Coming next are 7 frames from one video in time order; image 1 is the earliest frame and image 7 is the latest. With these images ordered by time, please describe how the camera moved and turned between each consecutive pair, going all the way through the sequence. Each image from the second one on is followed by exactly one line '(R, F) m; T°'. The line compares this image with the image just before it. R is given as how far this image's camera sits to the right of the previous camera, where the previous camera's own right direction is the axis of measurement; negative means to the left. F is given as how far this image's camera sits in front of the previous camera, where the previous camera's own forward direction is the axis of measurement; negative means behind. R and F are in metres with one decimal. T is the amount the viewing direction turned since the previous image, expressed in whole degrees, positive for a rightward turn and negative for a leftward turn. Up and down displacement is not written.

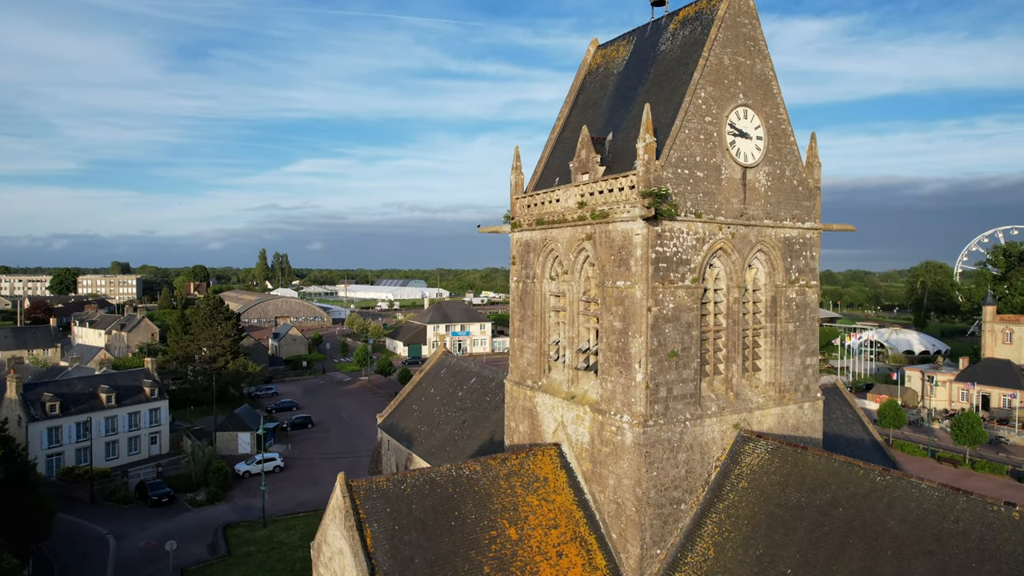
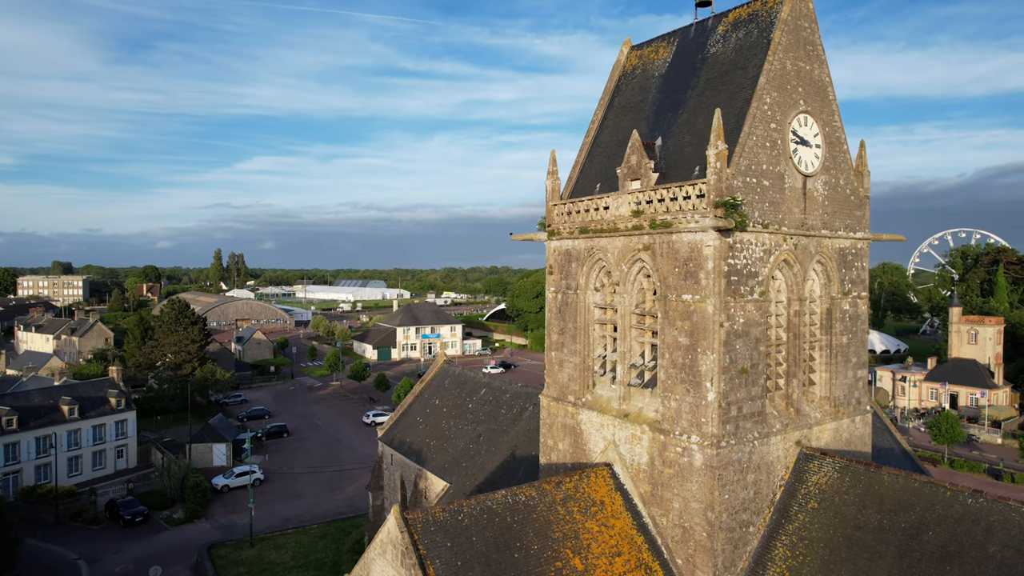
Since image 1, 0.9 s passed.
(-1.7, +0.8) m; +4°
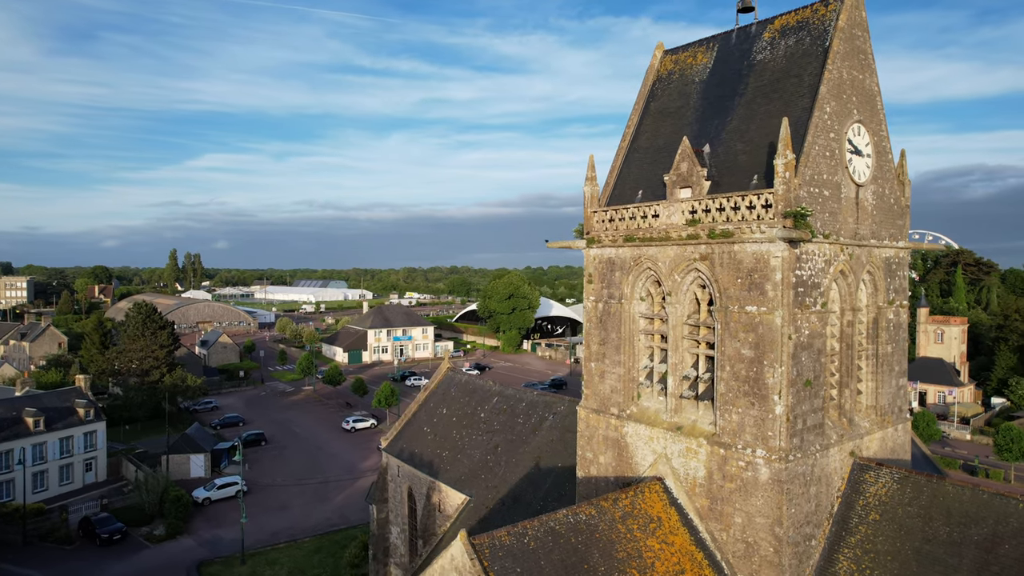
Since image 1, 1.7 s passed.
(-1.7, +0.5) m; +4°
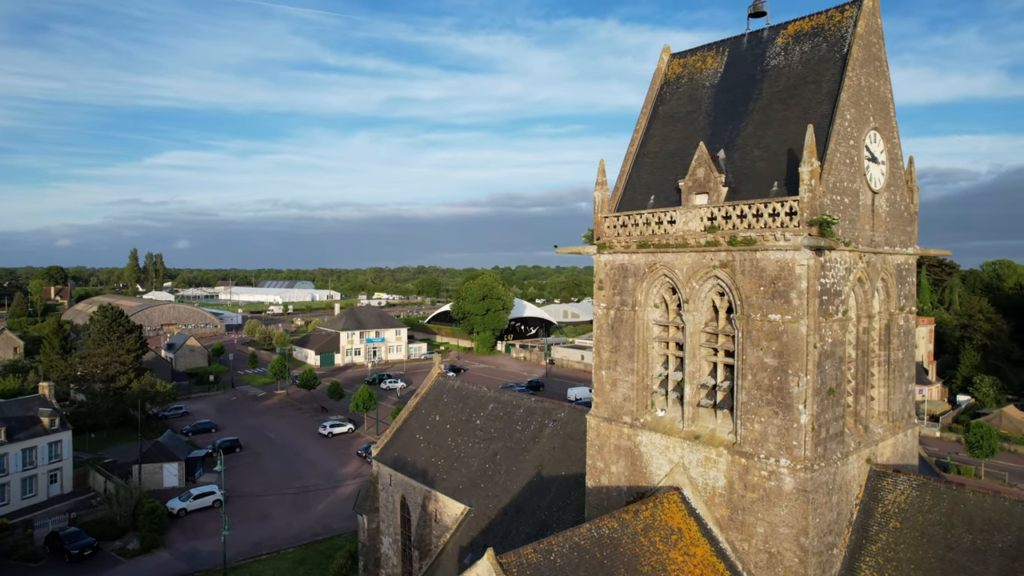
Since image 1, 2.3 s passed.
(-0.9, +0.3) m; +3°
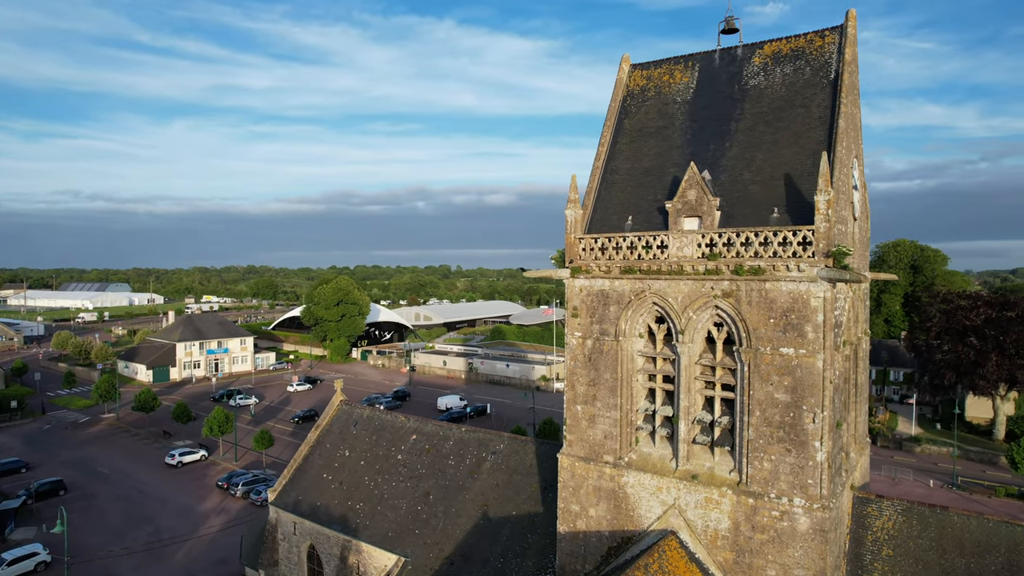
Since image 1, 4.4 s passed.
(-2.3, +1.8) m; +14°
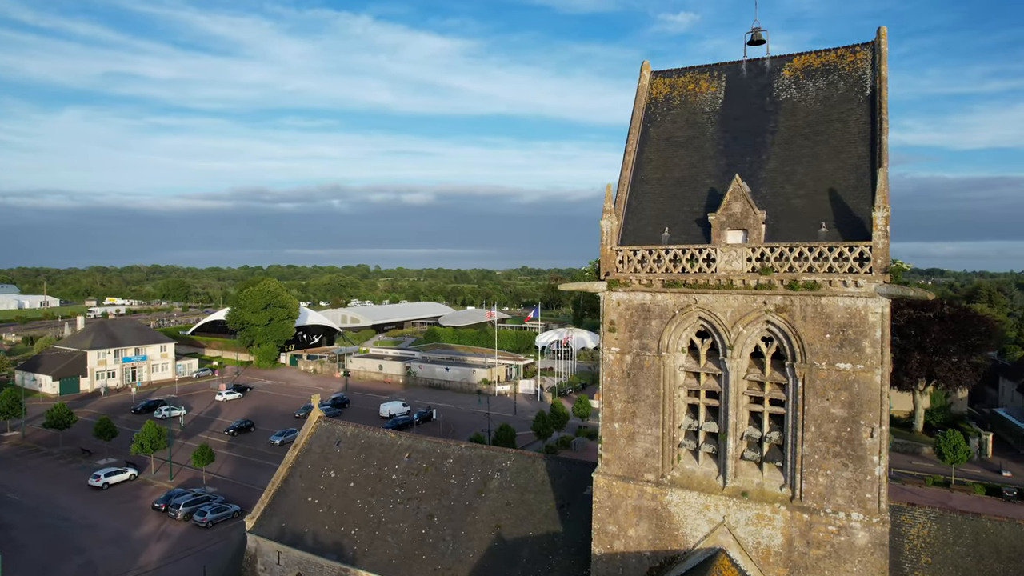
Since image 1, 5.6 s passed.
(-2.1, +0.7) m; +7°
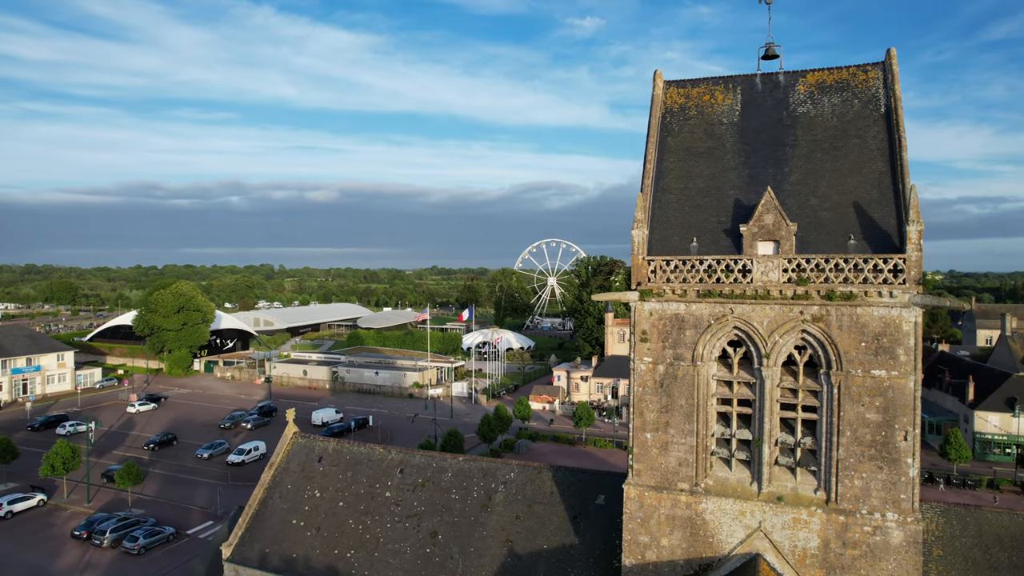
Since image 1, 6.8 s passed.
(-2.2, +0.5) m; +8°
